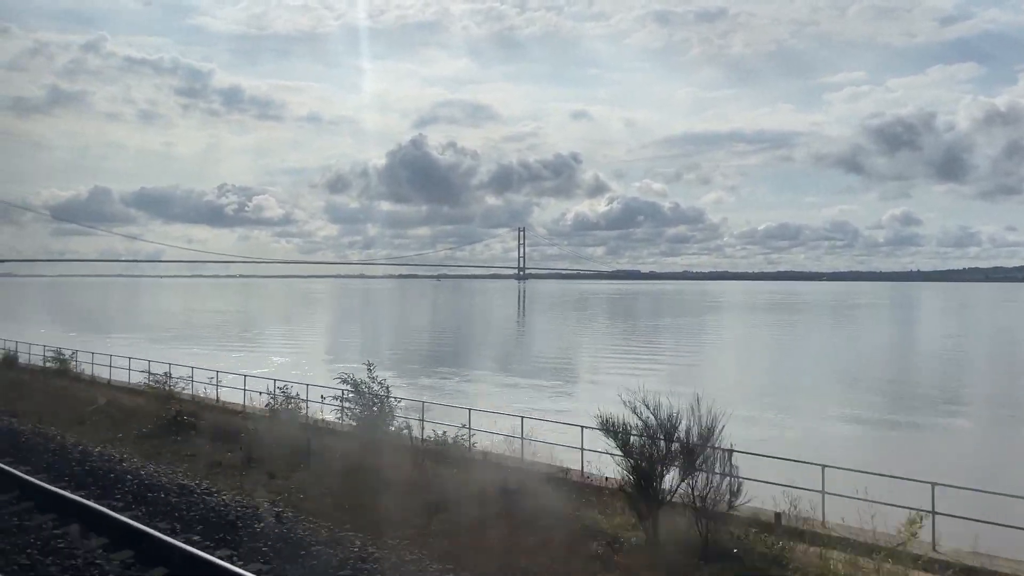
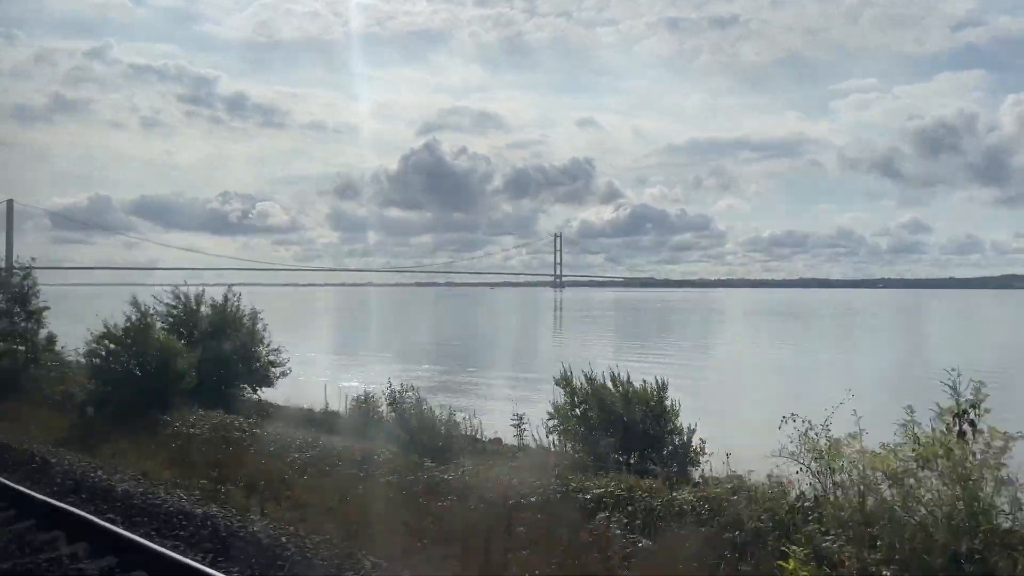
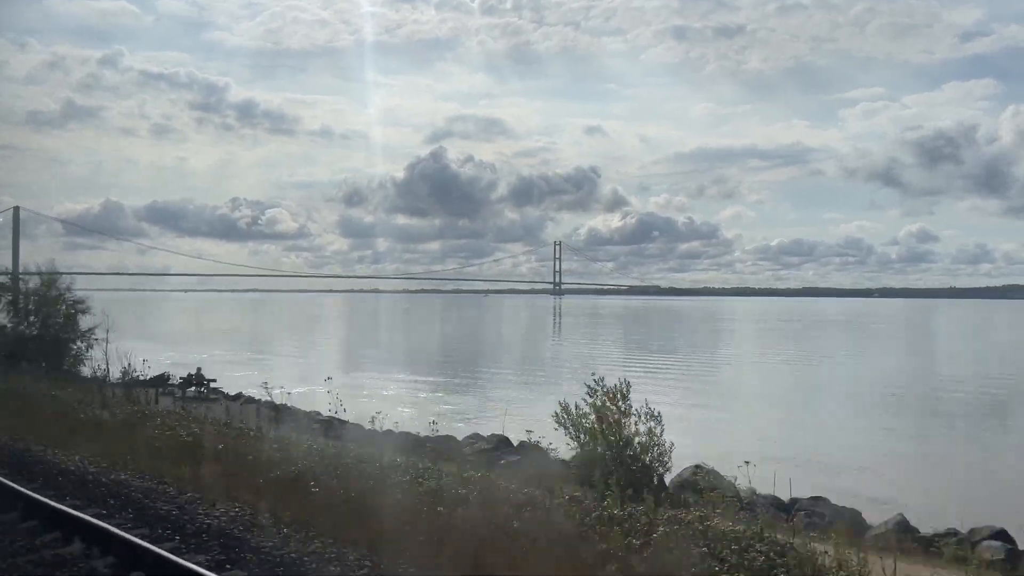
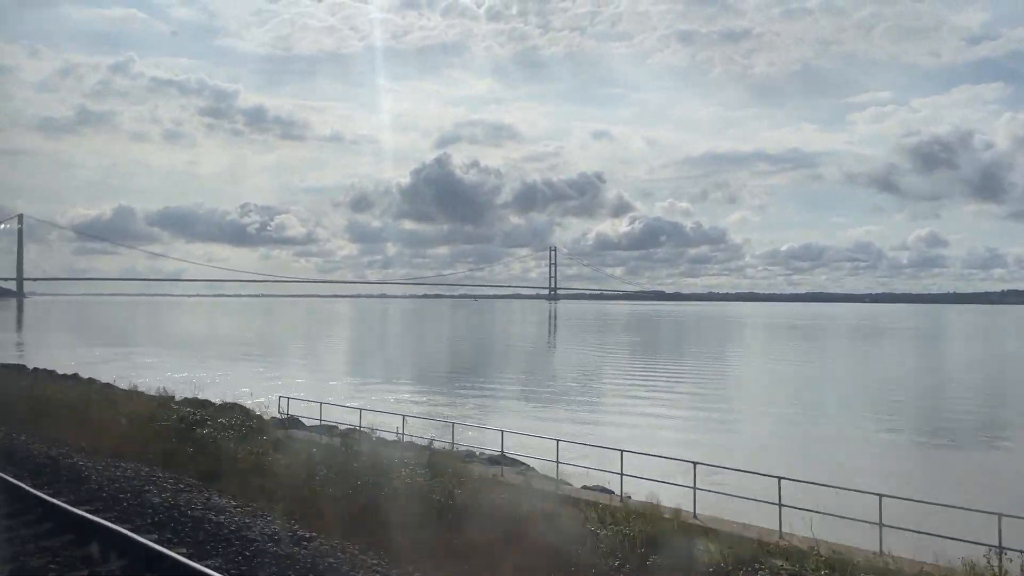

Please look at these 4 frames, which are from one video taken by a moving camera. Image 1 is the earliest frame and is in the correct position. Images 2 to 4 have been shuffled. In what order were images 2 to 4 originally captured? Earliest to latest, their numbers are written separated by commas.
4, 3, 2
